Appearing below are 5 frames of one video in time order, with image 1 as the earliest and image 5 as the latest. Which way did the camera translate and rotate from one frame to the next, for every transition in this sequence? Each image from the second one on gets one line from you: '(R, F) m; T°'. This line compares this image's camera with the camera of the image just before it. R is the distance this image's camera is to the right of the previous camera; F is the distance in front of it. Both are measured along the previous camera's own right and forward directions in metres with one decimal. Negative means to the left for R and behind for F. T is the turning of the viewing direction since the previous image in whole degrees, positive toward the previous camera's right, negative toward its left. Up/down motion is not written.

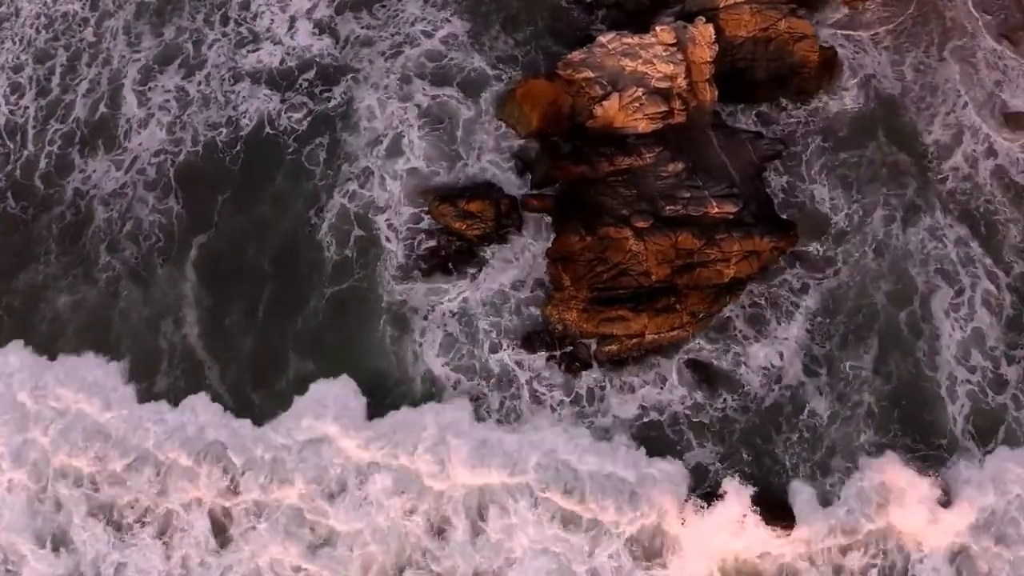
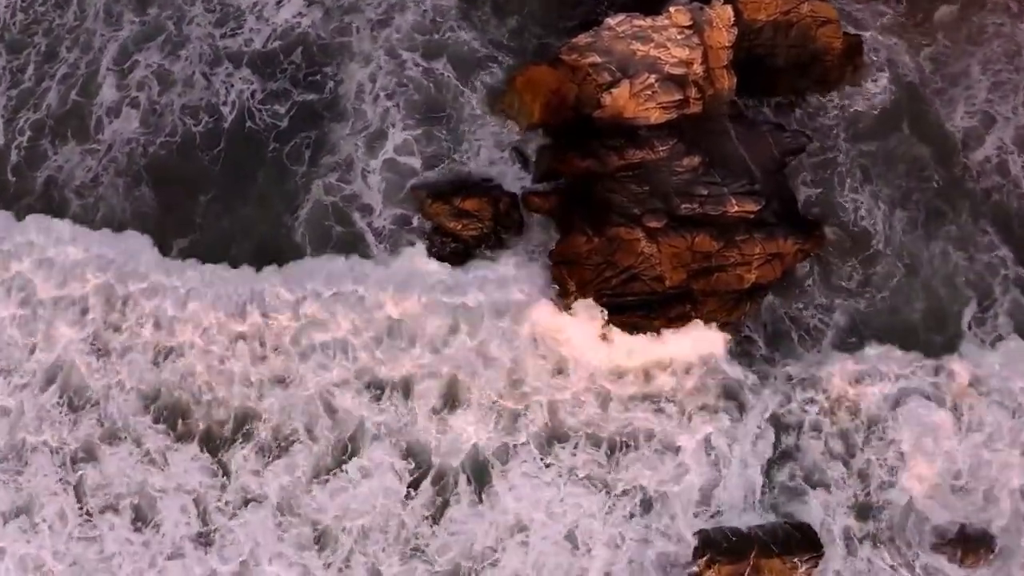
(0.0, +1.1) m; 0°
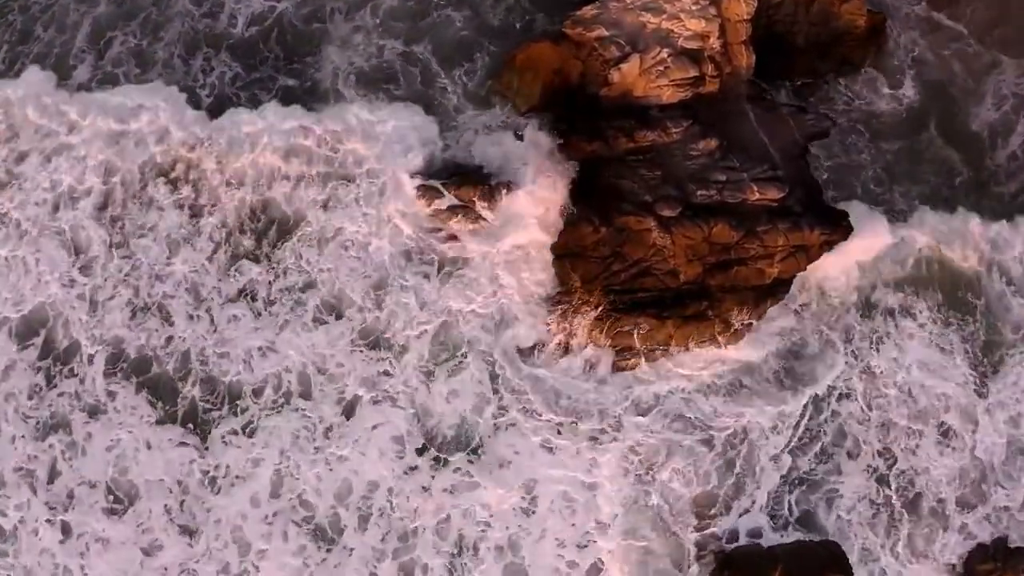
(0.0, +1.0) m; 0°
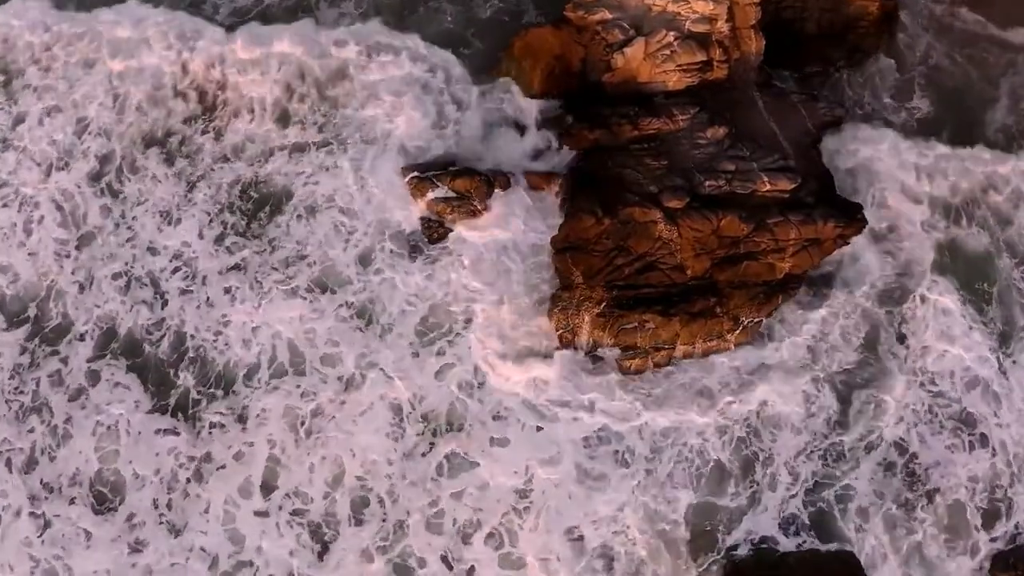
(0.0, +0.5) m; 0°
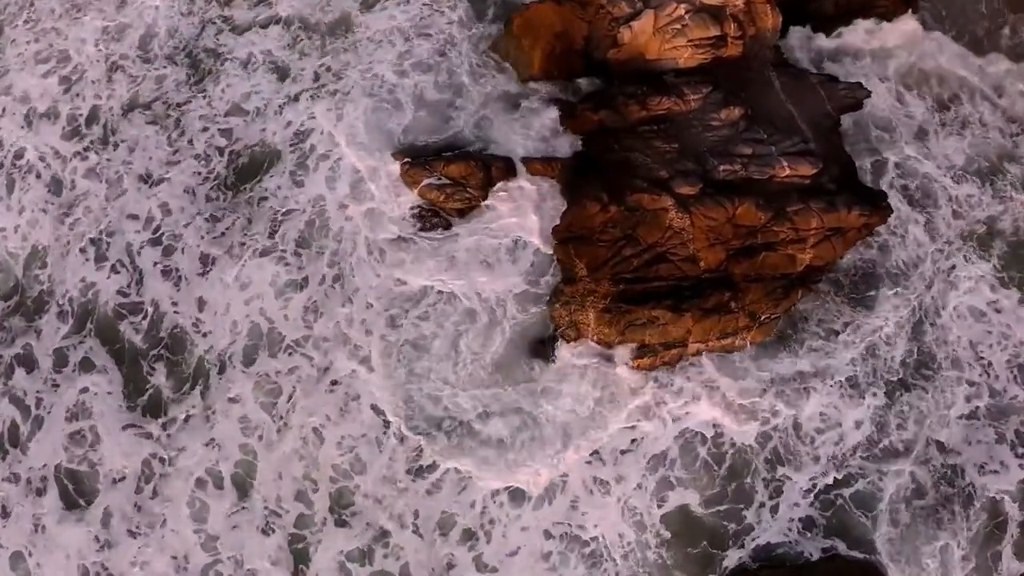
(0.0, +0.7) m; 0°
